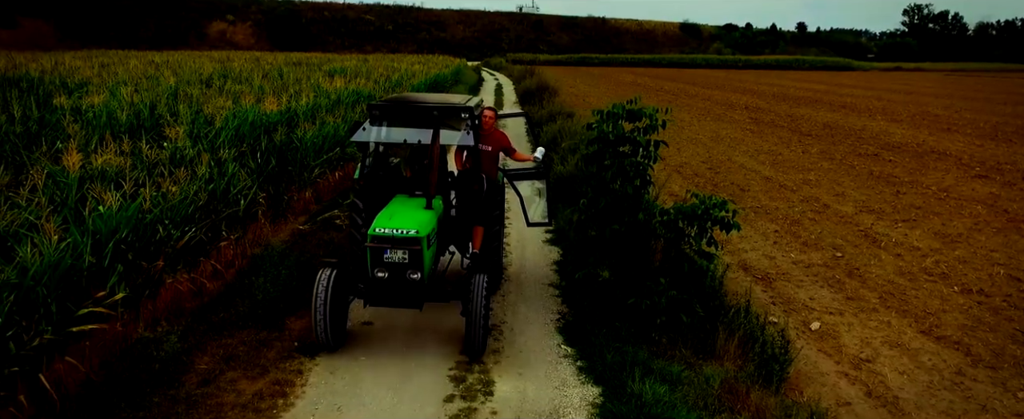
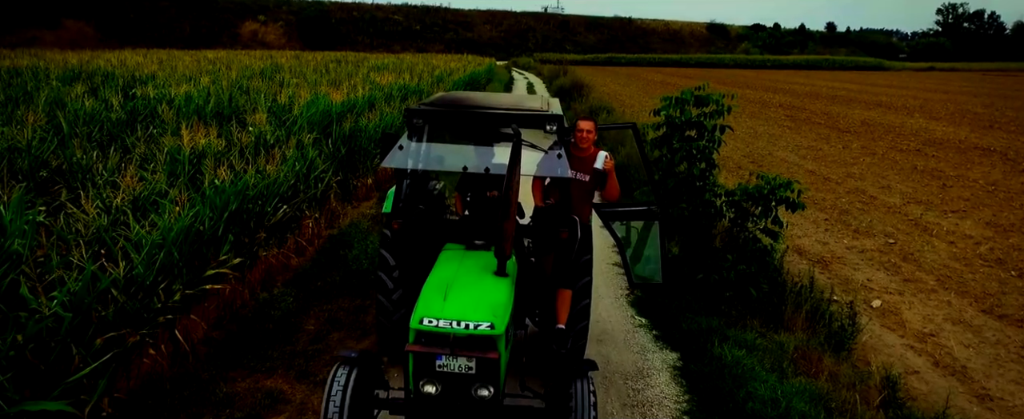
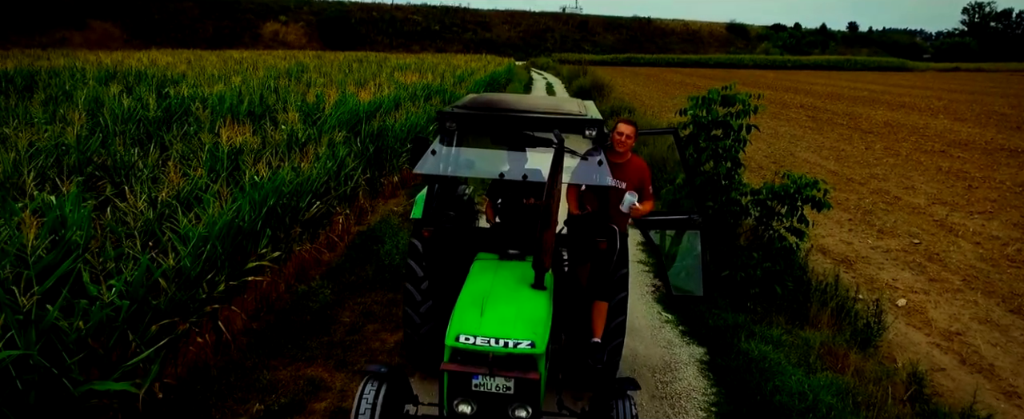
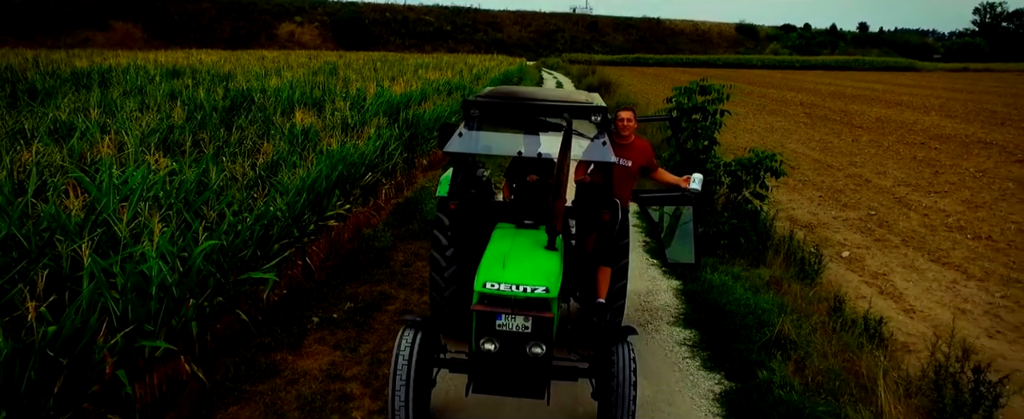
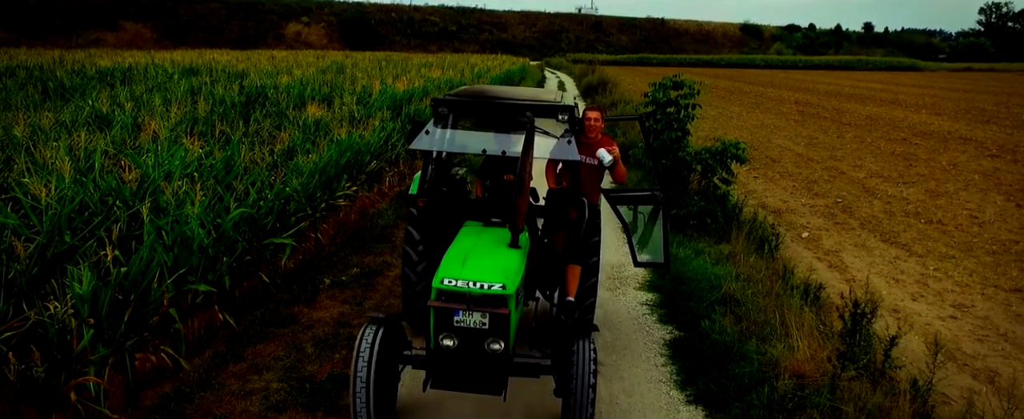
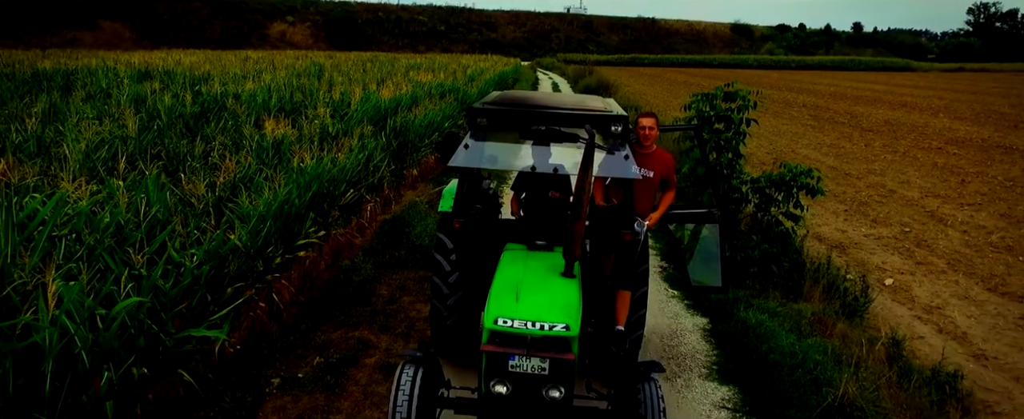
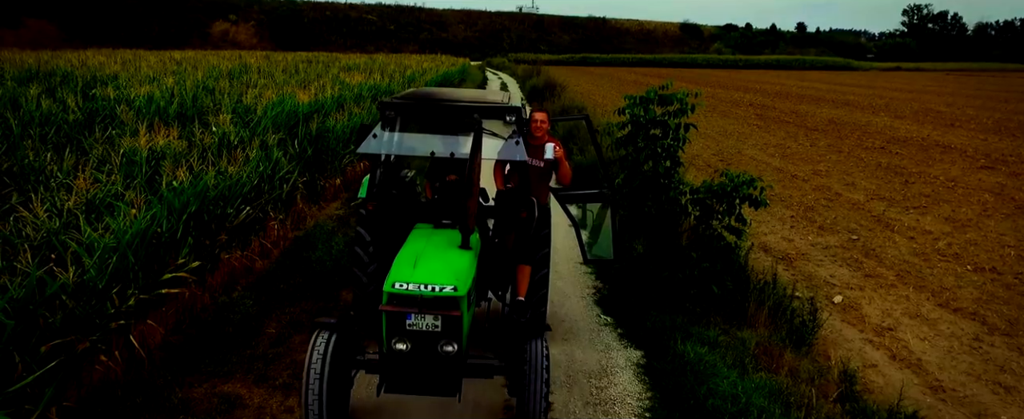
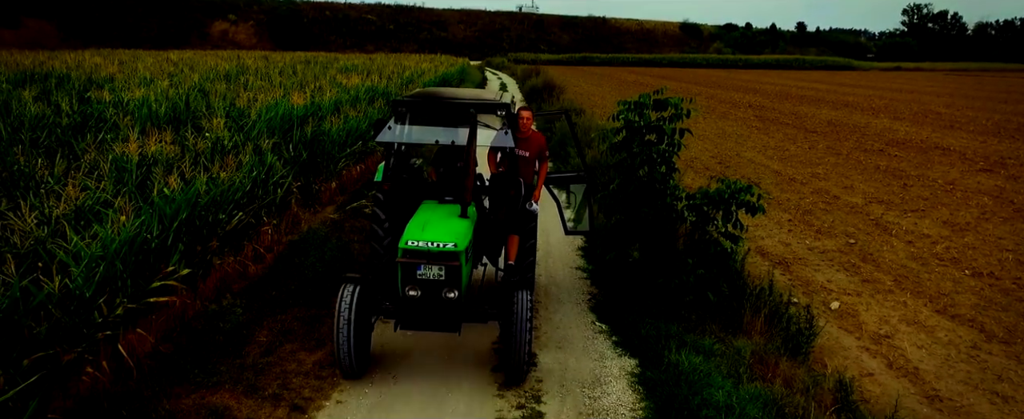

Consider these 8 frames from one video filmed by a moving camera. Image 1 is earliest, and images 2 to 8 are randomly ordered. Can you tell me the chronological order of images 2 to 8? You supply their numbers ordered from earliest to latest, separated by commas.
8, 7, 2, 3, 6, 4, 5
